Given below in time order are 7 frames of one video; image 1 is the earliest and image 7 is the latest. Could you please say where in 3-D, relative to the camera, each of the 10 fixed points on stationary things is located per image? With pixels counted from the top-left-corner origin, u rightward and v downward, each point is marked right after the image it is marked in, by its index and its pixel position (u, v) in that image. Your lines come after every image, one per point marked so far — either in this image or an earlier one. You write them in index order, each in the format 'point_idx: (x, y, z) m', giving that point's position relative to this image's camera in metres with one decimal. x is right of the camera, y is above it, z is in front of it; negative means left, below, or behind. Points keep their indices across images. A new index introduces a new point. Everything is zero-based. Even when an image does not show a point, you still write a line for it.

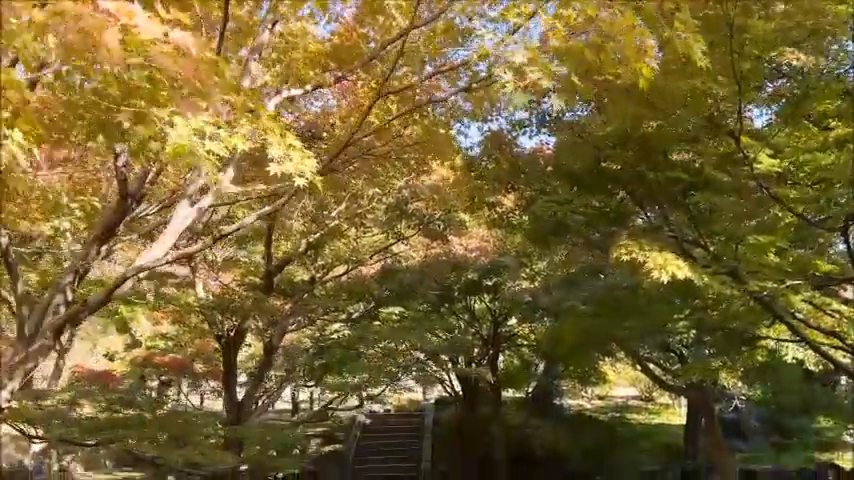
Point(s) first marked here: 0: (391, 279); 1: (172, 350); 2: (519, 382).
0: (-0.5, -0.5, +10.5) m
1: (-5.3, -2.3, +15.3) m
2: (+2.1, -3.4, +17.0) m
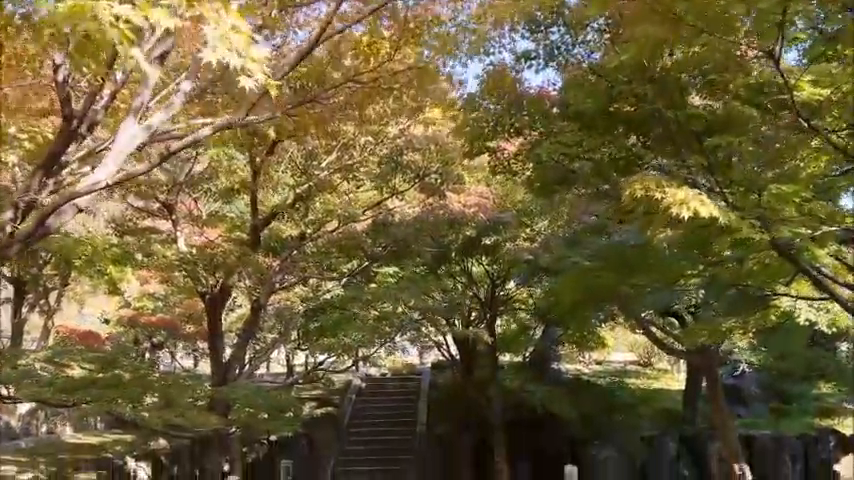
0: (-0.5, +0.2, +10.0) m
1: (-5.4, -1.4, +14.8) m
2: (+2.0, -2.5, +16.6) m
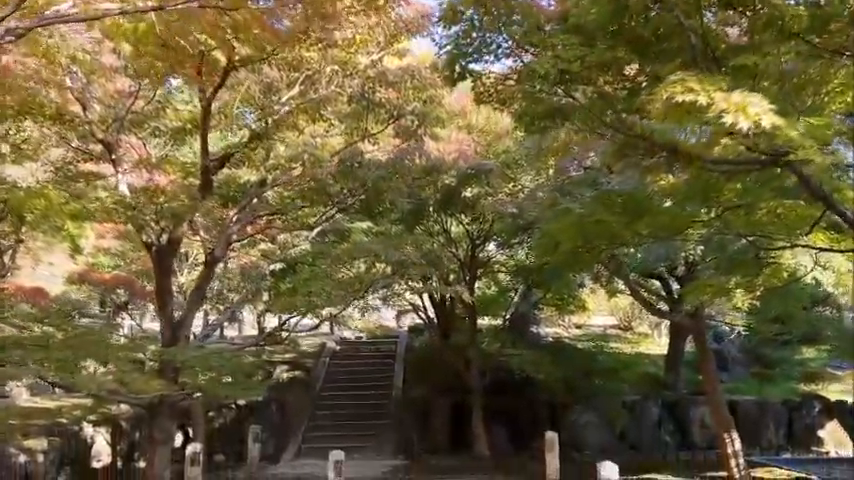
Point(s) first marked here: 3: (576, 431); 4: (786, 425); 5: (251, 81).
0: (-0.9, +0.8, +9.0) m
1: (-5.9, -0.5, +13.8) m
2: (+1.5, -1.5, +15.8) m
3: (+3.3, -4.2, +16.0) m
4: (+8.6, -4.4, +17.4) m
5: (-2.1, +1.9, +8.6) m
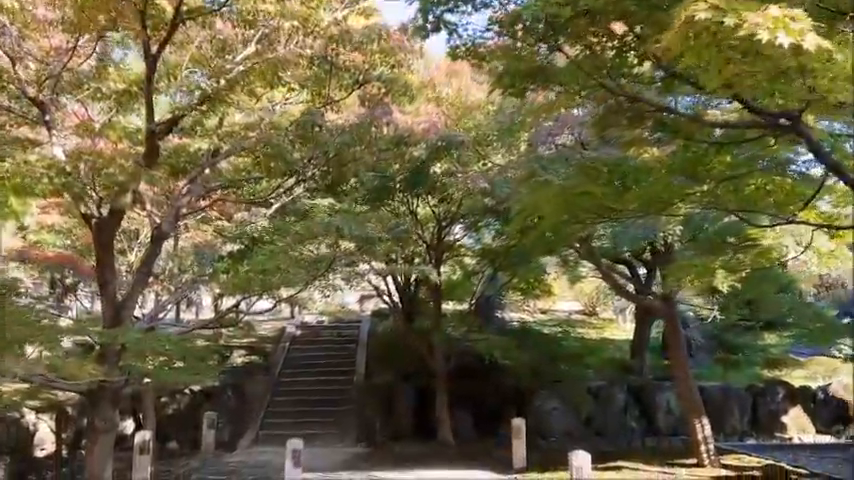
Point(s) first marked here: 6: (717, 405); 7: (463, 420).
0: (-1.2, +1.1, +8.4) m
1: (-6.5, -0.1, +12.9) m
2: (+0.7, -1.1, +15.3) m
3: (+2.5, -3.8, +15.7) m
4: (+7.7, -4.1, +17.4) m
5: (-2.4, +2.2, +7.9) m
6: (+6.9, -3.9, +17.2) m
7: (+0.8, -3.9, +15.8) m
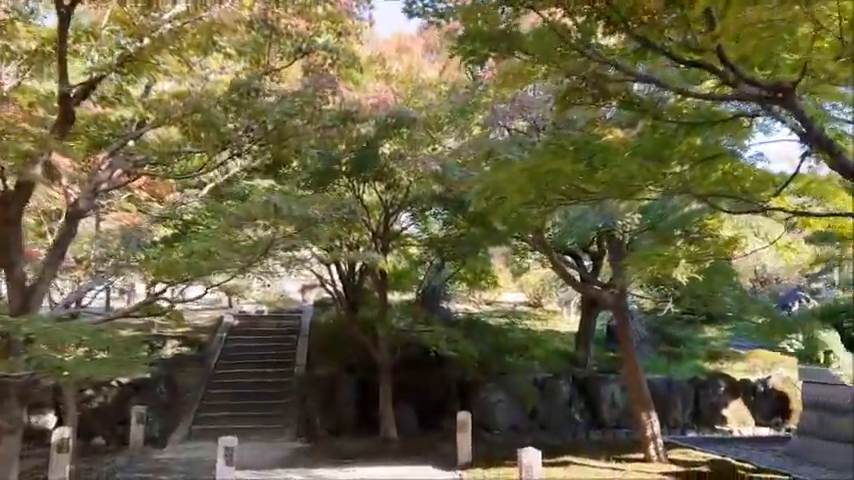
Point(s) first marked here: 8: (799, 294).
0: (-1.8, +1.3, +7.7) m
1: (-7.4, +0.3, +11.8) m
2: (-0.4, -0.9, +14.7) m
3: (+1.3, -3.6, +15.3) m
4: (+6.4, -3.9, +17.4) m
5: (-2.9, +2.4, +7.0) m
6: (+5.5, -3.7, +17.1) m
7: (-0.4, -3.6, +15.3) m
8: (+9.3, -1.4, +18.1) m
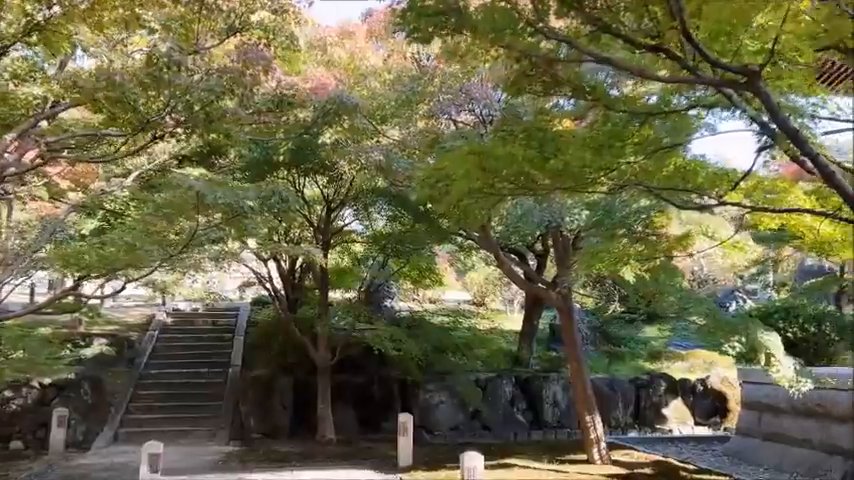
0: (-2.4, +1.4, +7.1) m
1: (-8.3, +0.4, +10.7) m
2: (-1.5, -0.8, +14.3) m
3: (0.0, -3.5, +14.9) m
4: (+5.0, -3.9, +17.4) m
5: (-3.4, +2.5, +6.4) m
6: (+4.2, -3.7, +17.1) m
7: (-1.6, -3.6, +14.8) m
8: (+7.8, -1.4, +18.4) m
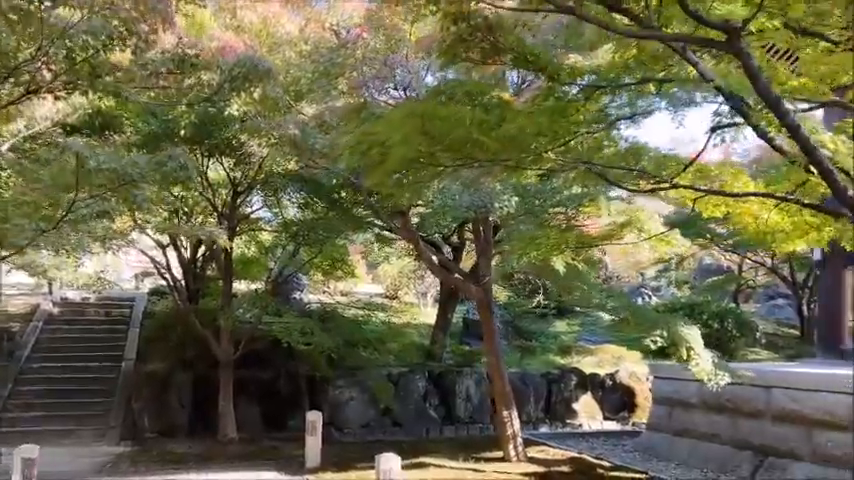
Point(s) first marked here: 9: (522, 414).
0: (-3.0, +1.6, +6.1) m
1: (-9.4, +0.8, +9.0) m
2: (-3.2, -0.5, +13.3) m
3: (-1.7, -3.3, +14.2) m
4: (+2.8, -3.8, +17.3) m
5: (-4.0, +2.7, +5.3) m
6: (+2.1, -3.6, +16.9) m
7: (-3.4, -3.3, +13.9) m
8: (+5.6, -1.3, +18.6) m
9: (+2.2, -4.1, +16.8) m
